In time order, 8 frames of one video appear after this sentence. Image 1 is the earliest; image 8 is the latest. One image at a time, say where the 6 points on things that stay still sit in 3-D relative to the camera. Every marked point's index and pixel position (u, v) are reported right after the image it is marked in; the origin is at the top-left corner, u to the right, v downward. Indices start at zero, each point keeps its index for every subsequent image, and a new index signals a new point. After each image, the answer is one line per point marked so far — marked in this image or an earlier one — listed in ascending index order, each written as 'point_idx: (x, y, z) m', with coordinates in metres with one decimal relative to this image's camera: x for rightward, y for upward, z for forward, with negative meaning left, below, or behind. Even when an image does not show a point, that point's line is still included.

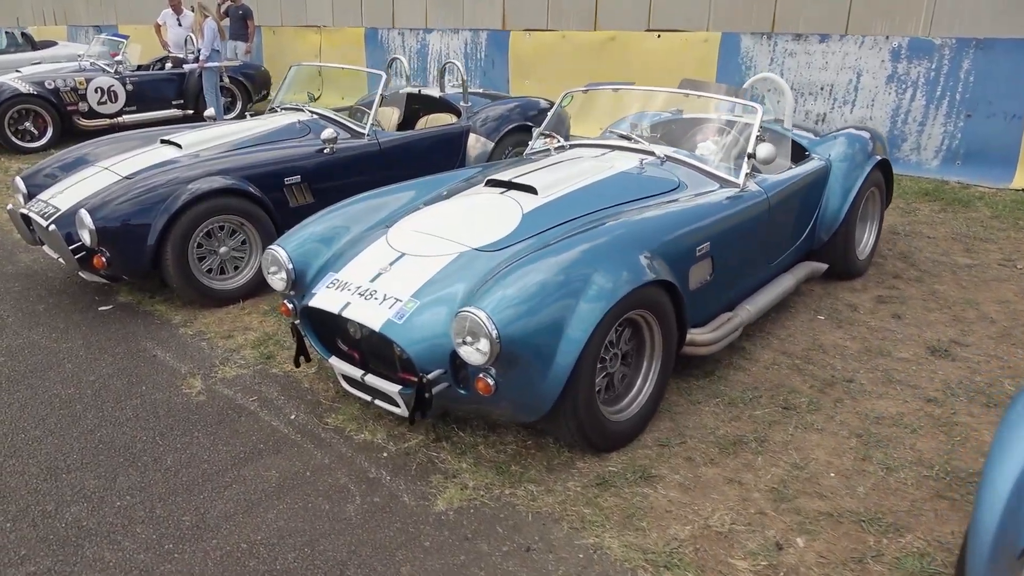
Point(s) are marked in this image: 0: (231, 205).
0: (-1.5, +0.4, +4.0) m
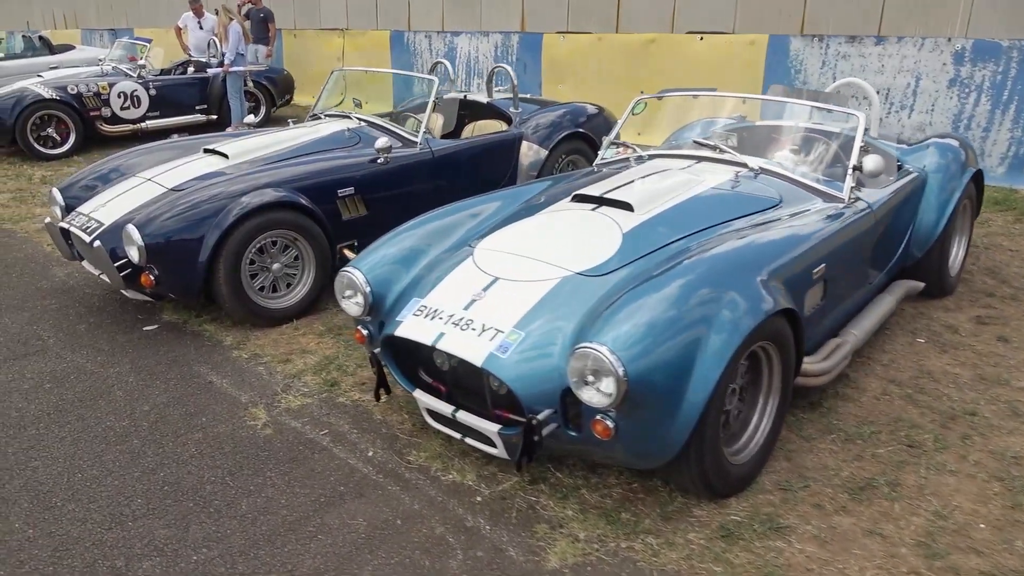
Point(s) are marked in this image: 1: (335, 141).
0: (-1.1, +0.3, +3.8) m
1: (-1.0, +0.8, +4.5) m
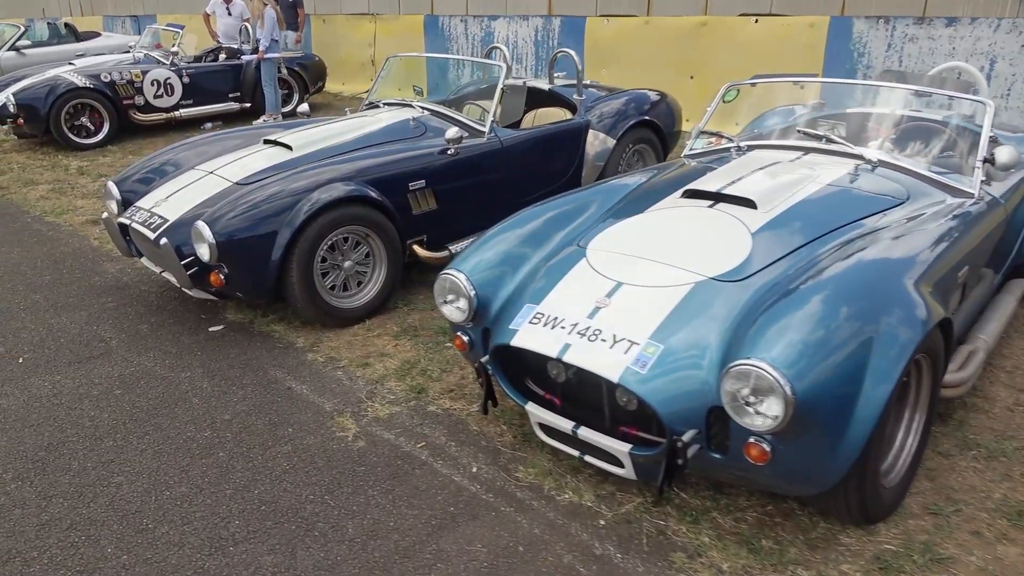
0: (-0.7, +0.3, +3.6) m
1: (-0.6, +0.9, +4.3) m
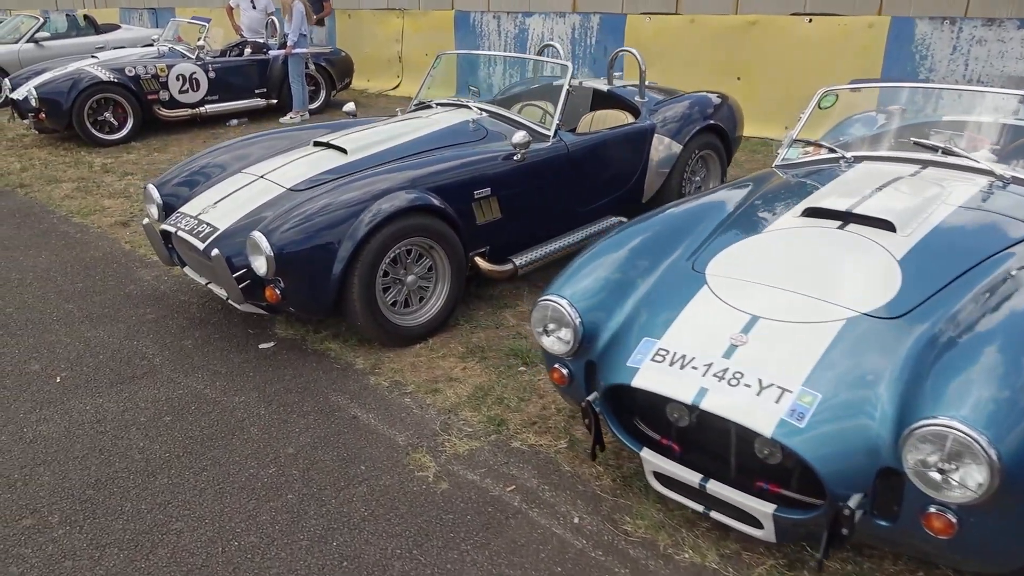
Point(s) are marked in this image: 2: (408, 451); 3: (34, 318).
0: (-0.4, +0.3, +3.3) m
1: (-0.3, +0.8, +4.0) m
2: (-0.4, -0.6, +2.7) m
3: (-2.3, -0.1, +3.8) m
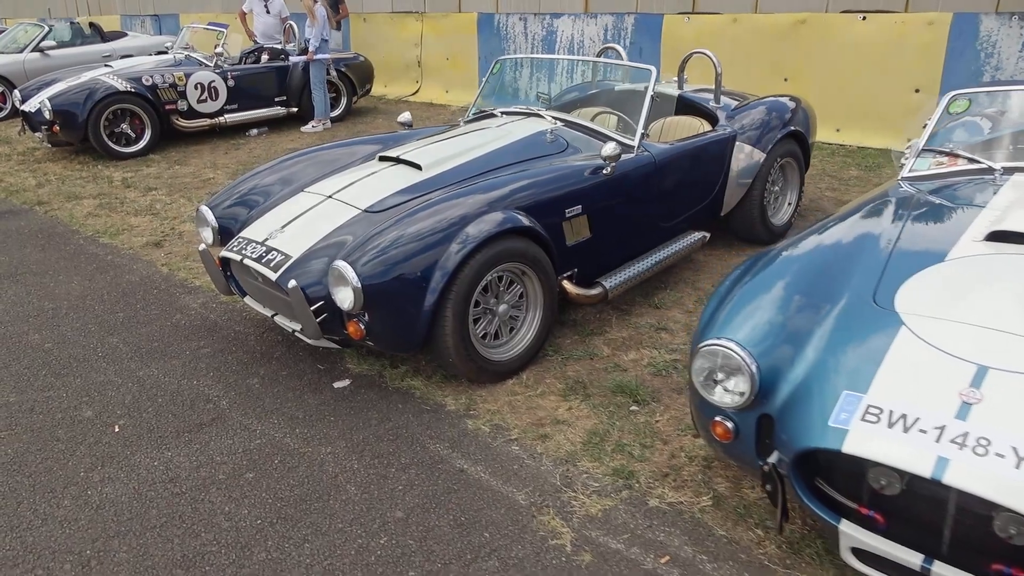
0: (0.0, +0.1, +3.0) m
1: (+0.1, +0.7, +3.7) m
2: (+0.1, -0.7, +2.3) m
3: (-1.9, -0.3, +3.5) m
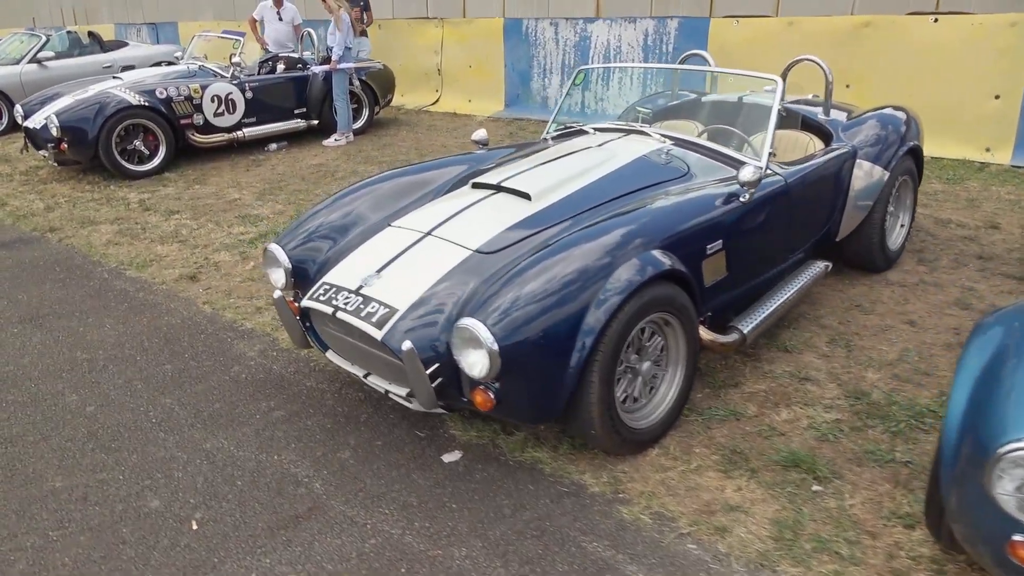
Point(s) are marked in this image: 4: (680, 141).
0: (+0.5, 0.0, +2.5) m
1: (+0.6, +0.5, +3.2) m
2: (+0.6, -0.8, +1.9) m
3: (-1.5, -0.5, +3.0) m
4: (+0.7, +0.7, +3.5) m
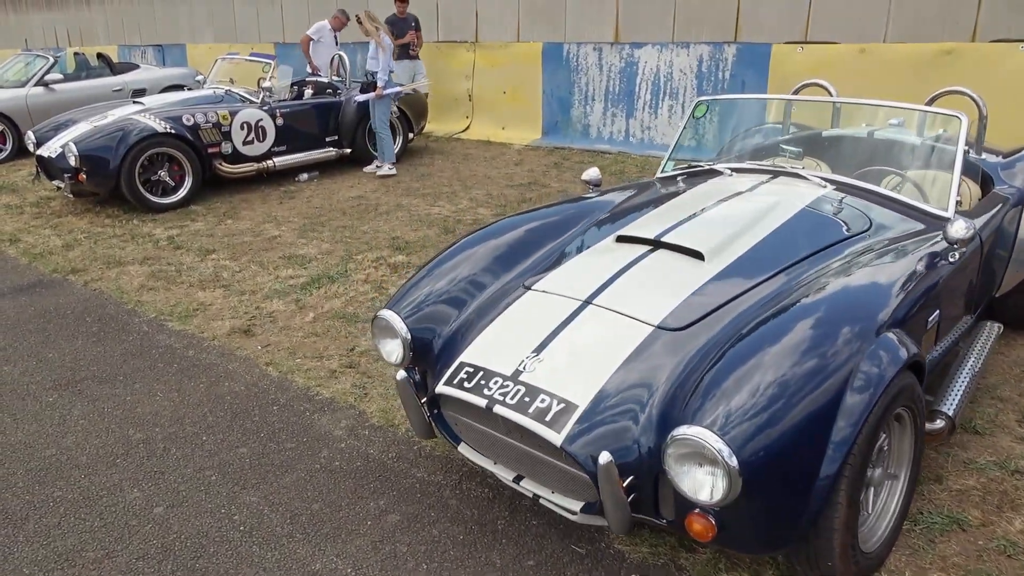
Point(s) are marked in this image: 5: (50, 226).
0: (+1.0, -0.3, +2.0) m
1: (+1.1, +0.2, +2.7) m
2: (+1.1, -1.1, +1.3) m
3: (-0.9, -0.7, +2.4) m
4: (+1.2, +0.4, +3.0) m
5: (-3.7, +0.5, +6.3) m
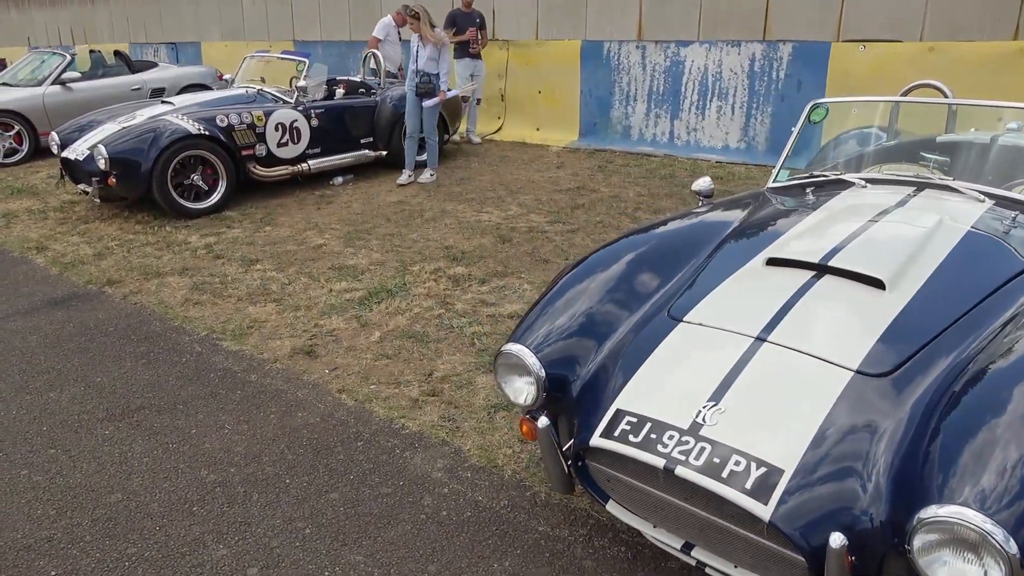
0: (+1.4, -0.4, +1.7) m
1: (+1.5, +0.1, +2.4) m
2: (+1.5, -1.1, +1.0) m
3: (-0.5, -0.8, +2.1) m
4: (+1.7, +0.3, +2.7) m
5: (-3.3, +0.4, +6.0) m
